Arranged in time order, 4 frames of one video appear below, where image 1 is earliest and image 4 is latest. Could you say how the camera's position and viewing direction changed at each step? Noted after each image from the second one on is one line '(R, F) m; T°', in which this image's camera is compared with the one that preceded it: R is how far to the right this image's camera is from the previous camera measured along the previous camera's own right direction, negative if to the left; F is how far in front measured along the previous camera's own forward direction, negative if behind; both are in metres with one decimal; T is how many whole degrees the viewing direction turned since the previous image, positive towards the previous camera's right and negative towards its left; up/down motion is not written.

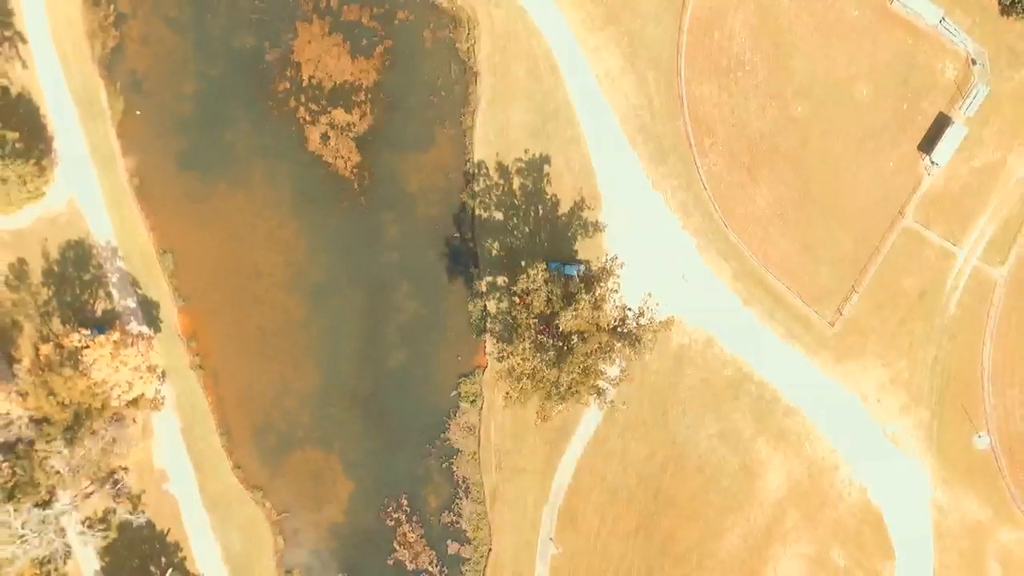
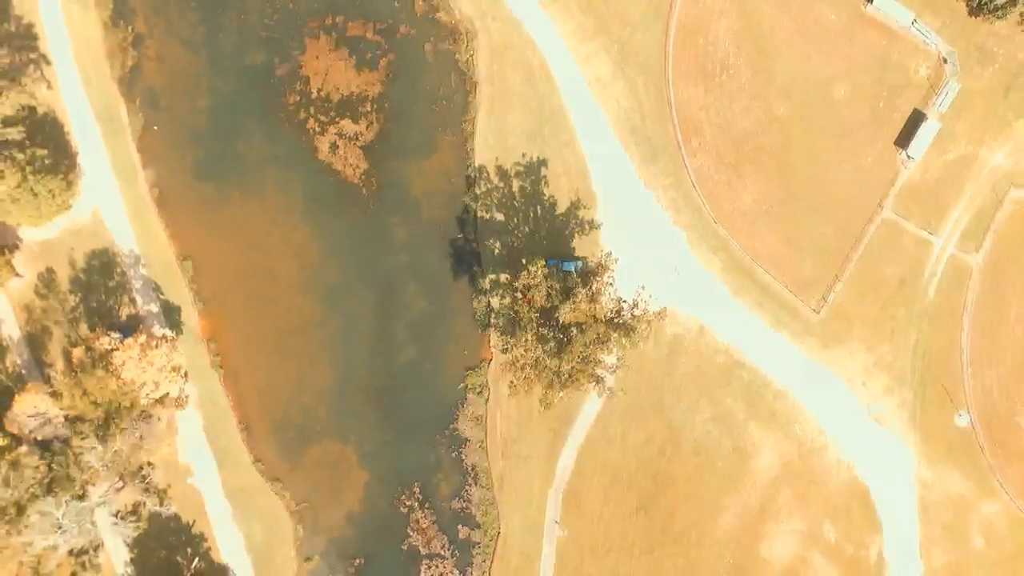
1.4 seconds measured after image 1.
(0.0, -1.5) m; 0°
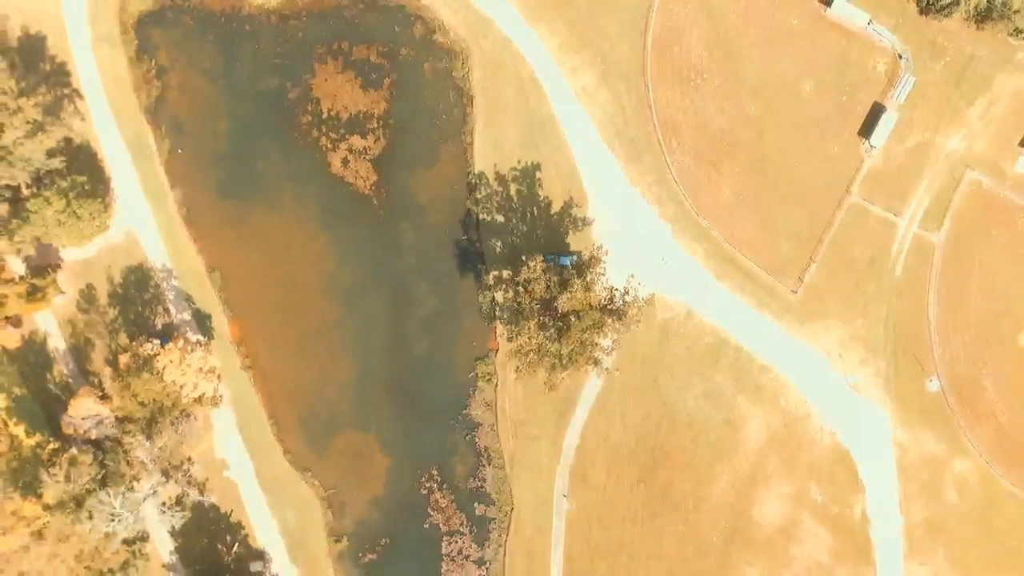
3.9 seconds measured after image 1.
(-0.1, -2.5) m; 0°
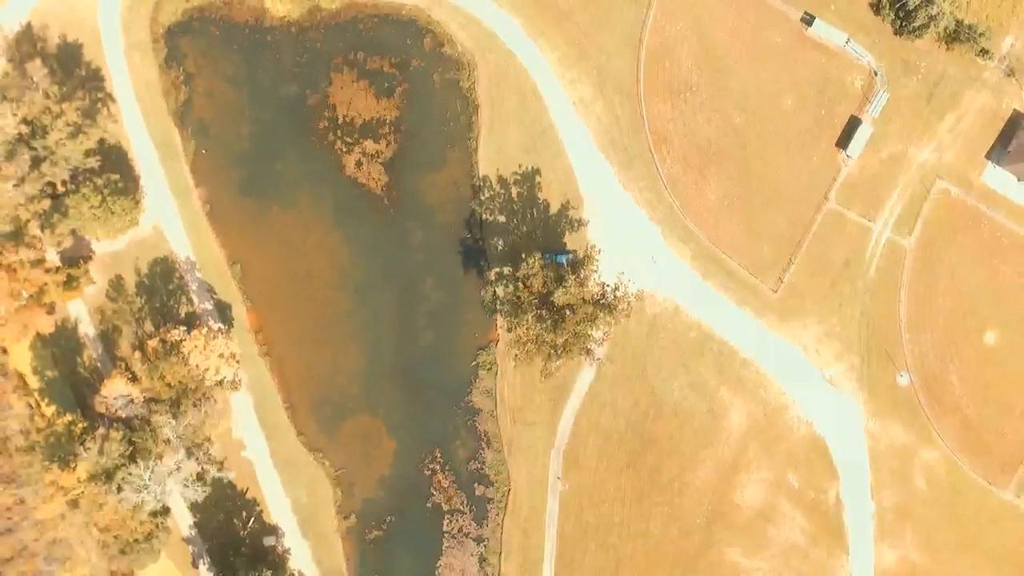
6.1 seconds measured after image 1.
(0.0, -2.2) m; 0°
